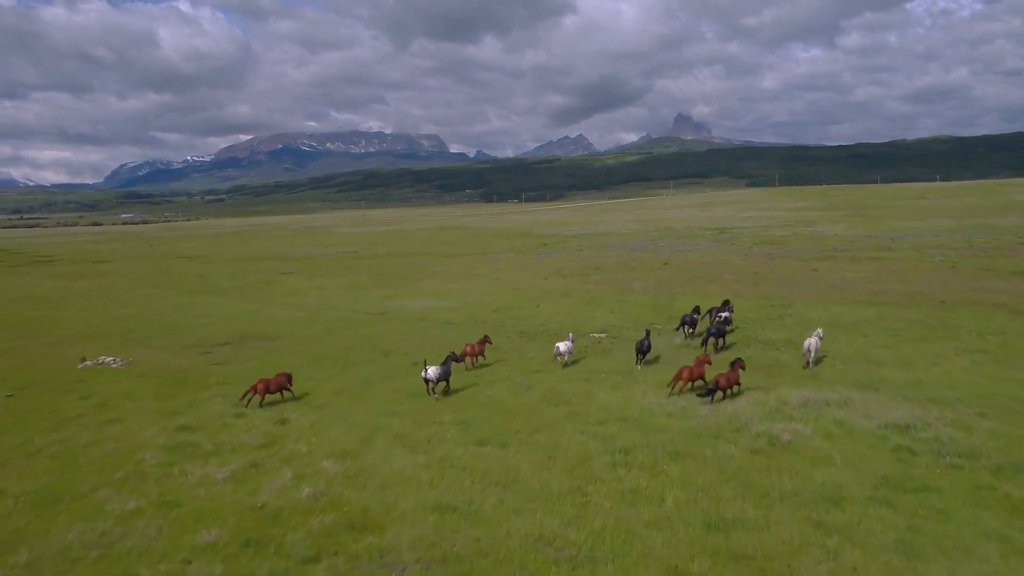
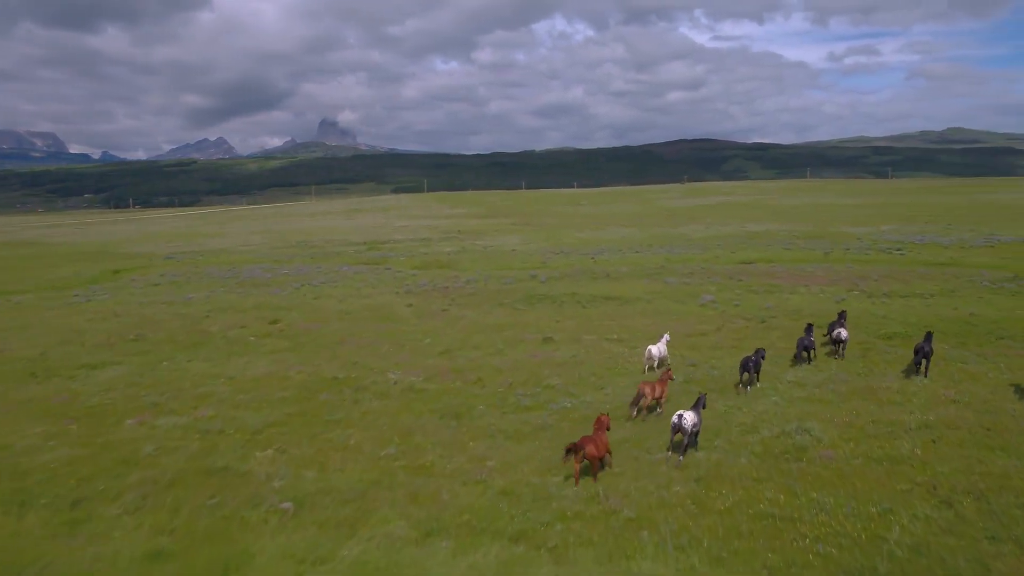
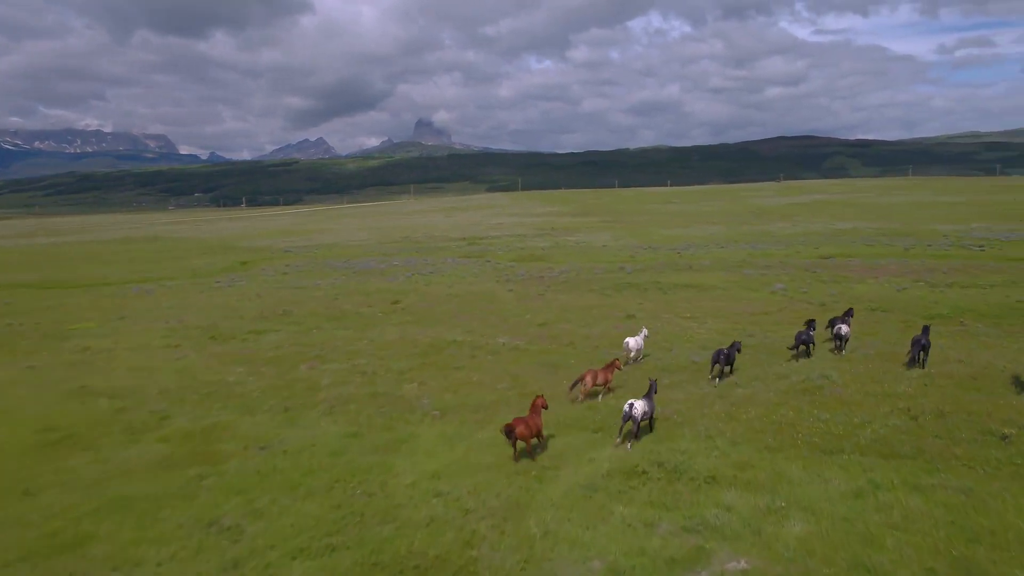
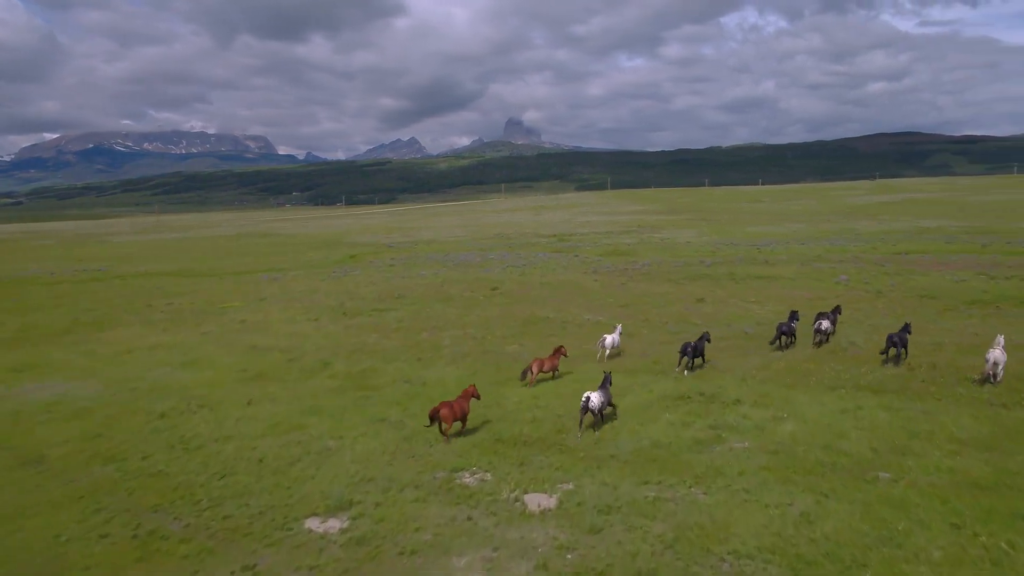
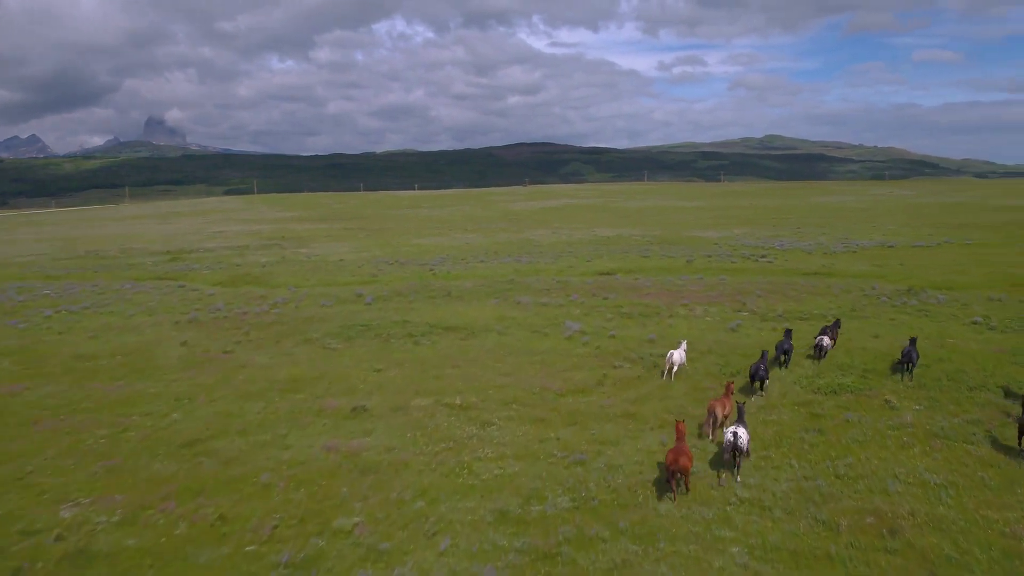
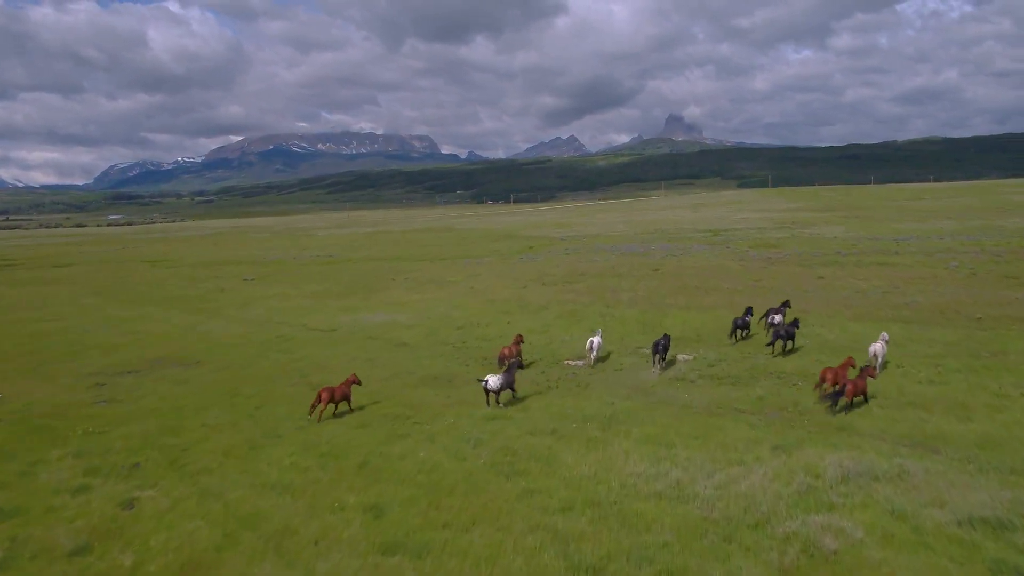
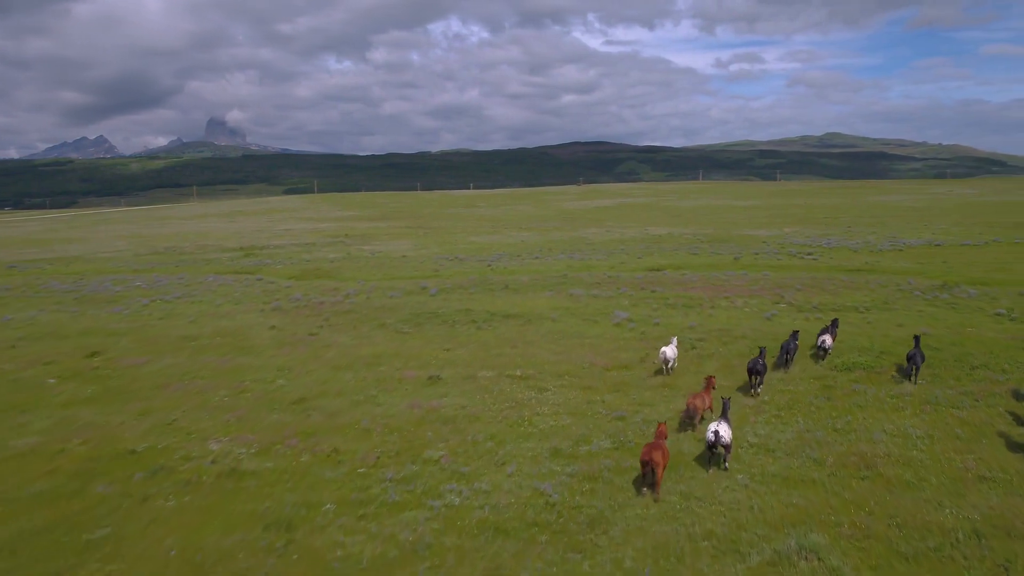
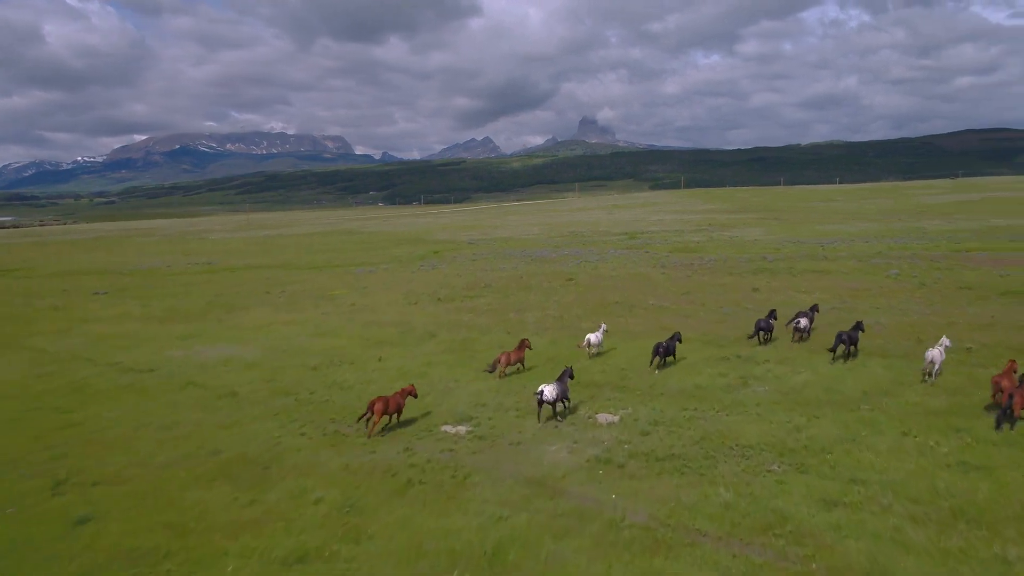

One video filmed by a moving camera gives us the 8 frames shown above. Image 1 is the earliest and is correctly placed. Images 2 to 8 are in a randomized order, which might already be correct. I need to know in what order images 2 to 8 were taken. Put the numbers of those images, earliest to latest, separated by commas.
6, 8, 4, 3, 2, 7, 5
